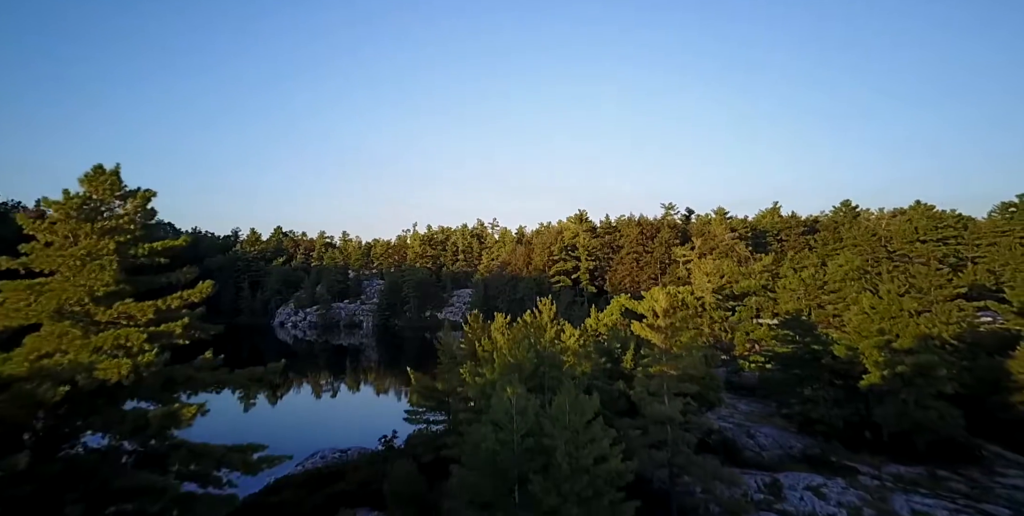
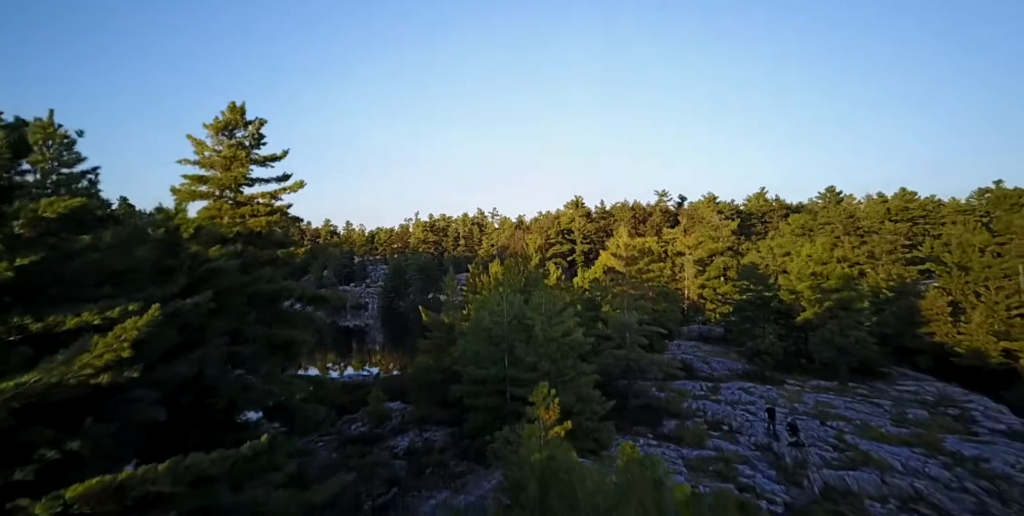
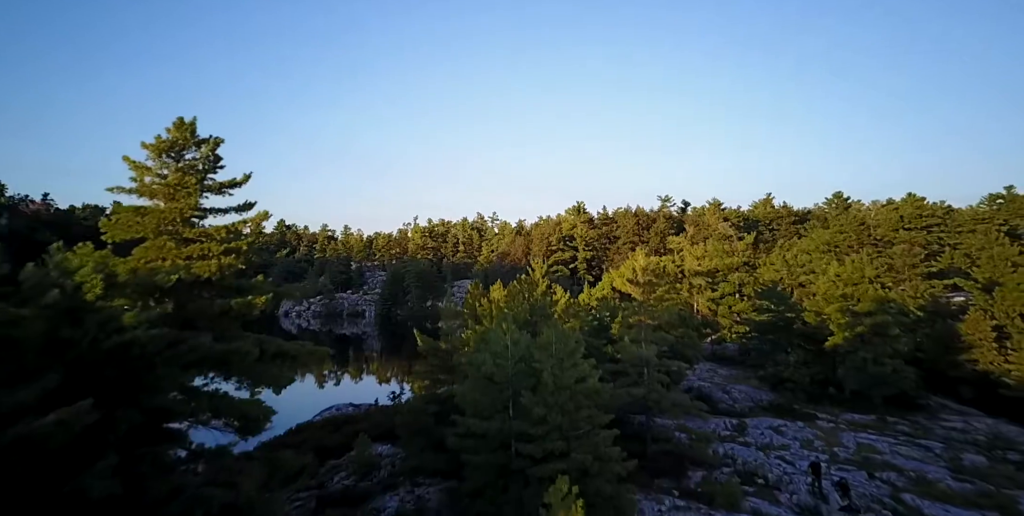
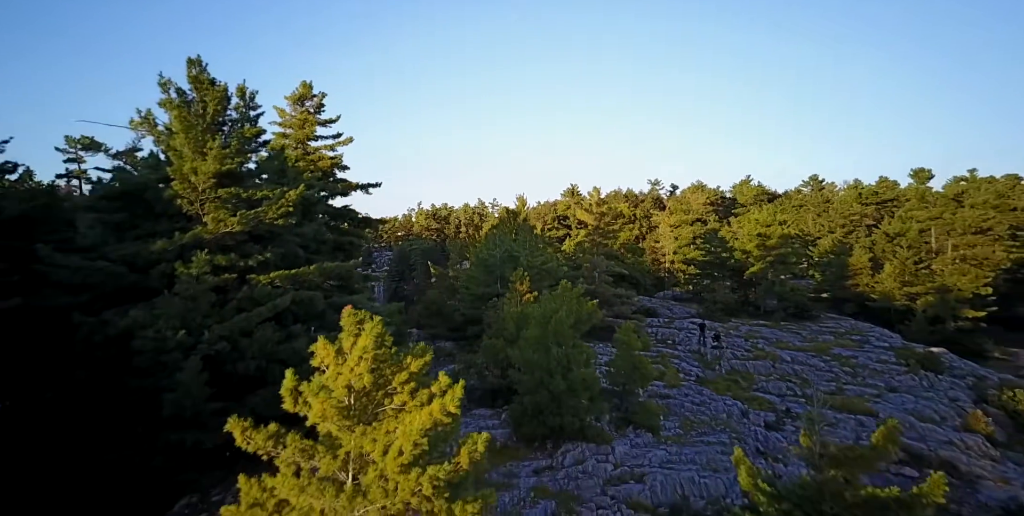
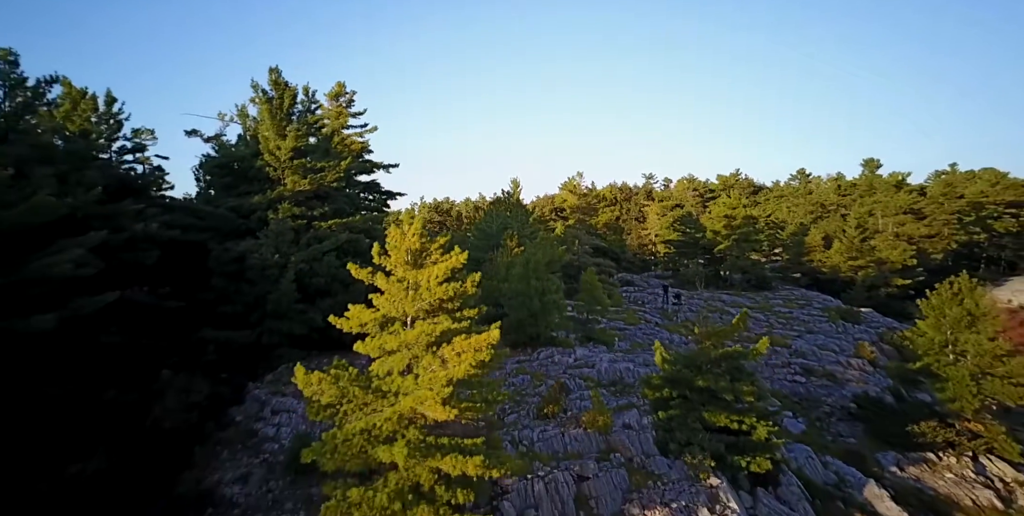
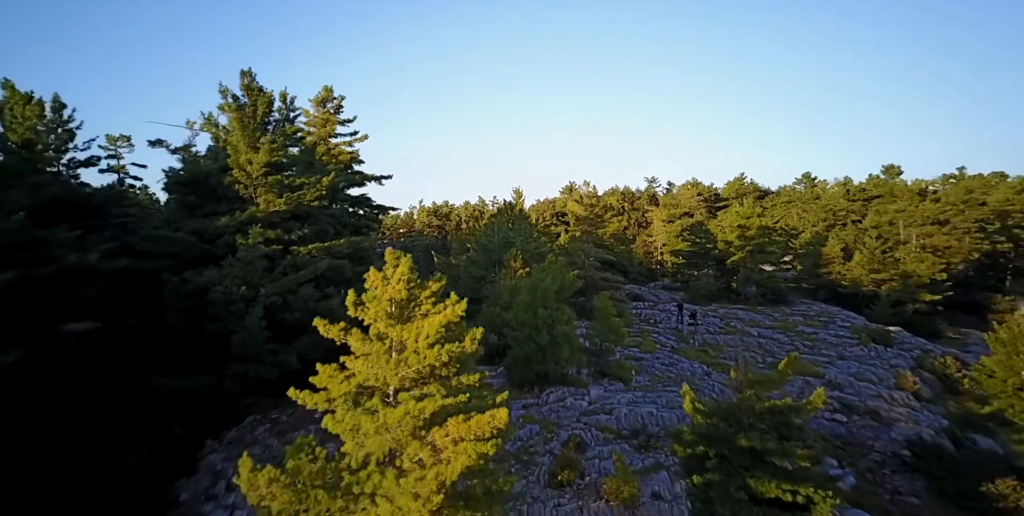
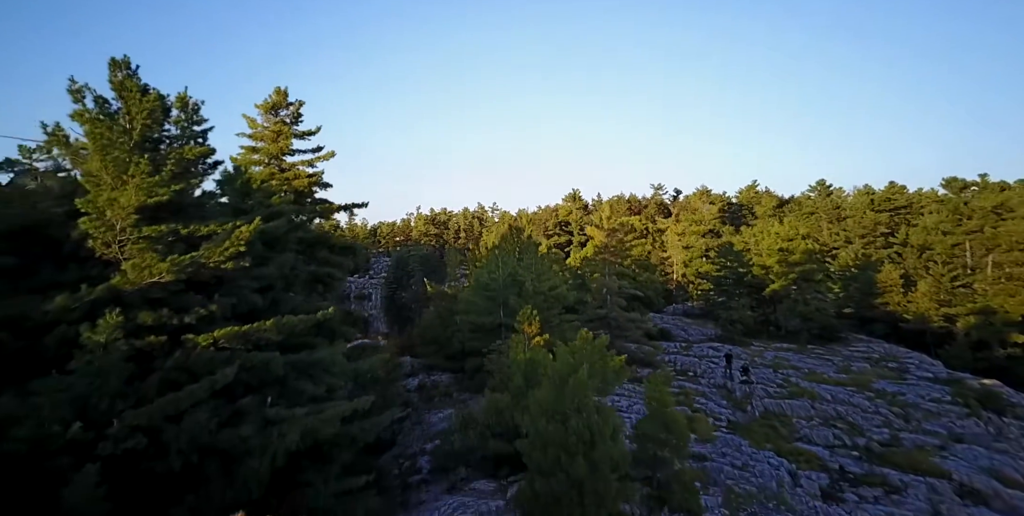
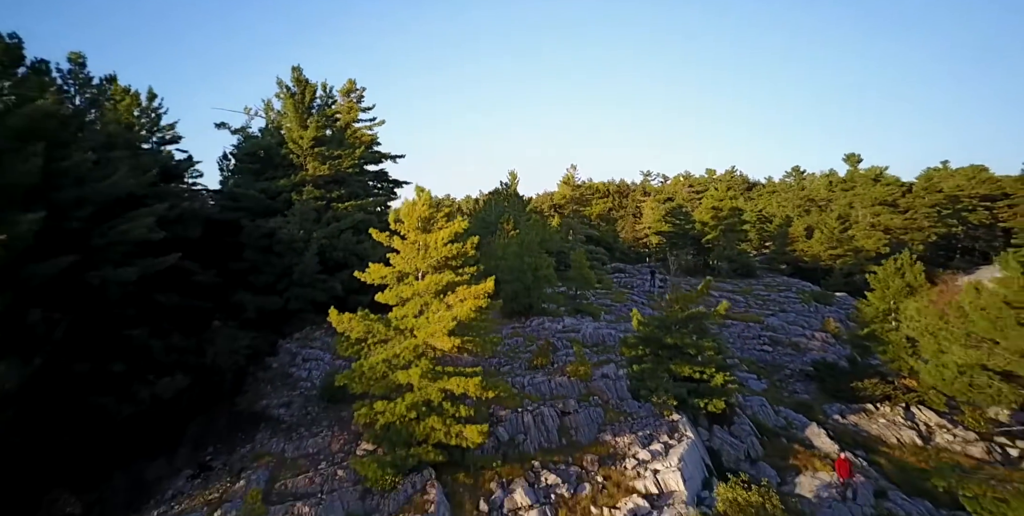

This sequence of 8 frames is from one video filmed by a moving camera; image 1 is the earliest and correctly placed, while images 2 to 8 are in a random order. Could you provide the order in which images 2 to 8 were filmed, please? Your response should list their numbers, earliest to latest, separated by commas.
3, 2, 7, 4, 6, 5, 8
